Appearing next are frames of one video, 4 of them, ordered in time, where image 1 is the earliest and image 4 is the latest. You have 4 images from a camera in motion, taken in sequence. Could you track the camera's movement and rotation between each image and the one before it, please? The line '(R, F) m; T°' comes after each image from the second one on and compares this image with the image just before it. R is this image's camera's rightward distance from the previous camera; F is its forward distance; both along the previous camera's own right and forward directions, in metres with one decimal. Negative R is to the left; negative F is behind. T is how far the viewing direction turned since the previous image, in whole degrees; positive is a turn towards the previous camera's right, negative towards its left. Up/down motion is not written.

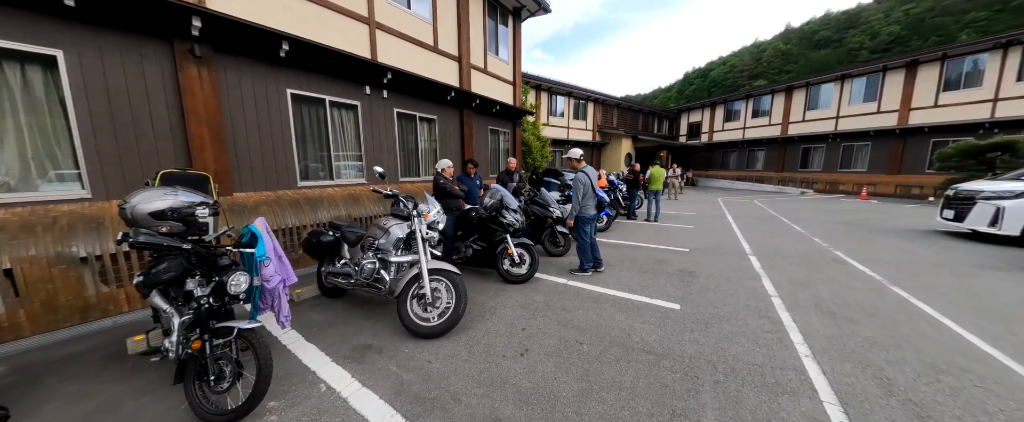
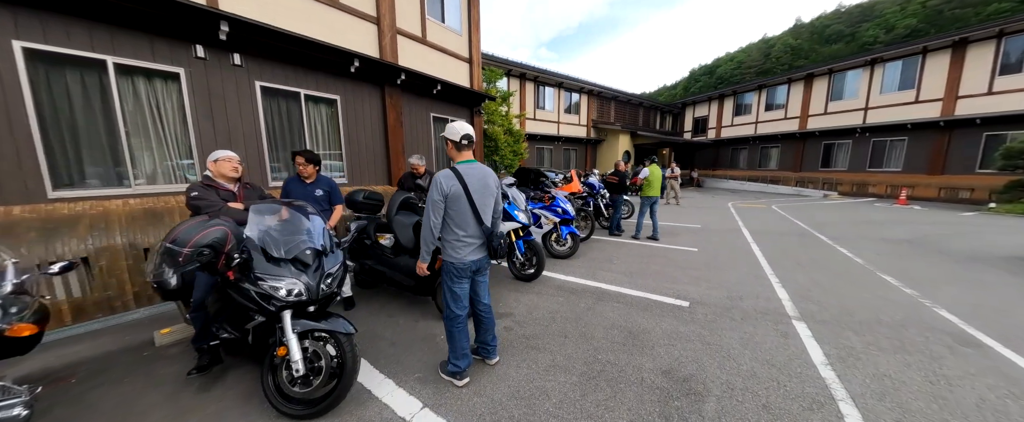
(+1.3, +2.1) m; -1°
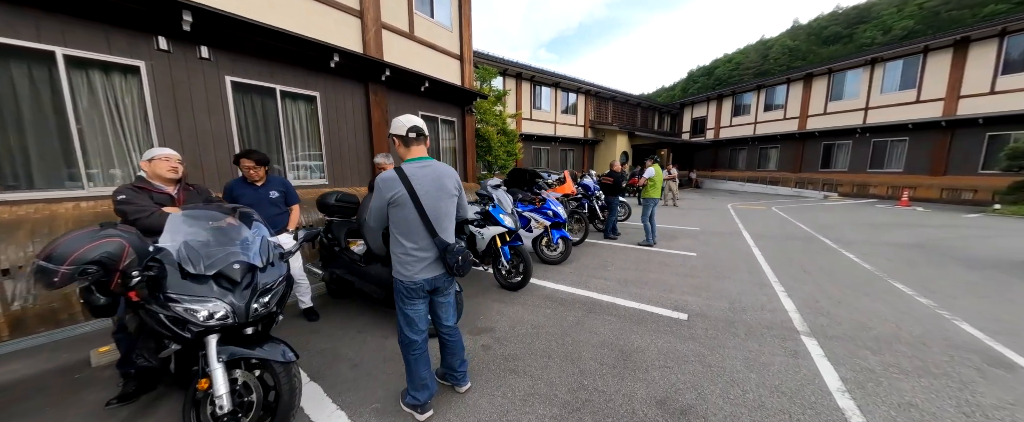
(+0.2, +0.3) m; 0°
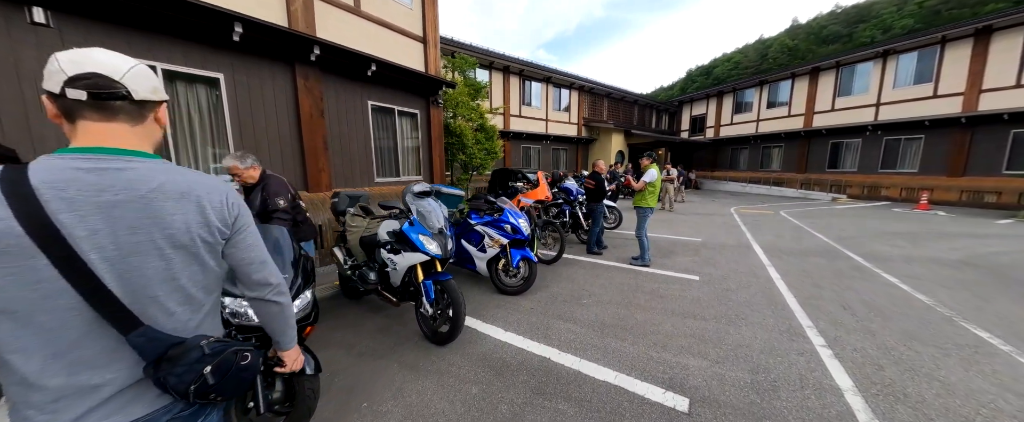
(+0.6, +1.0) m; 0°
